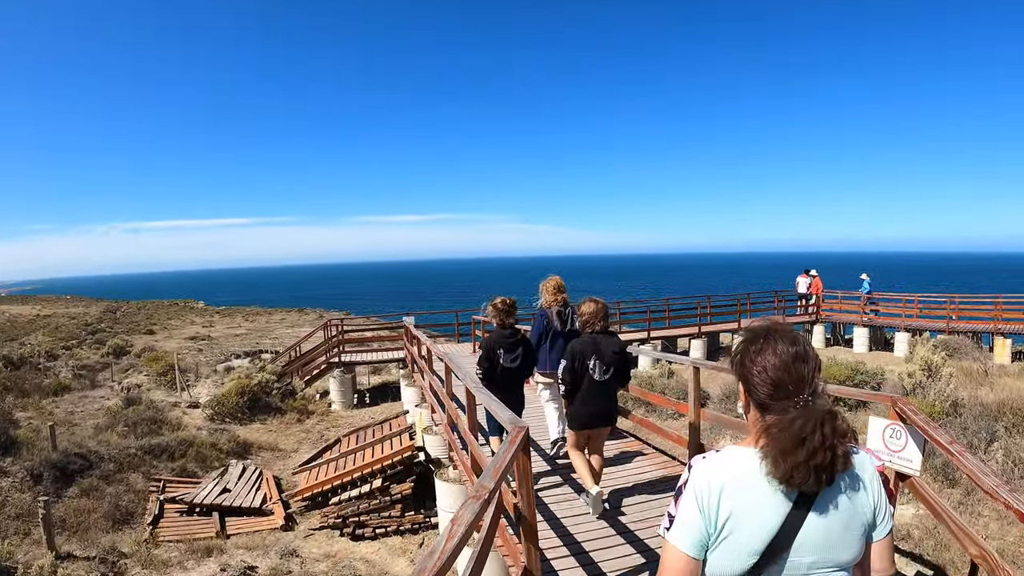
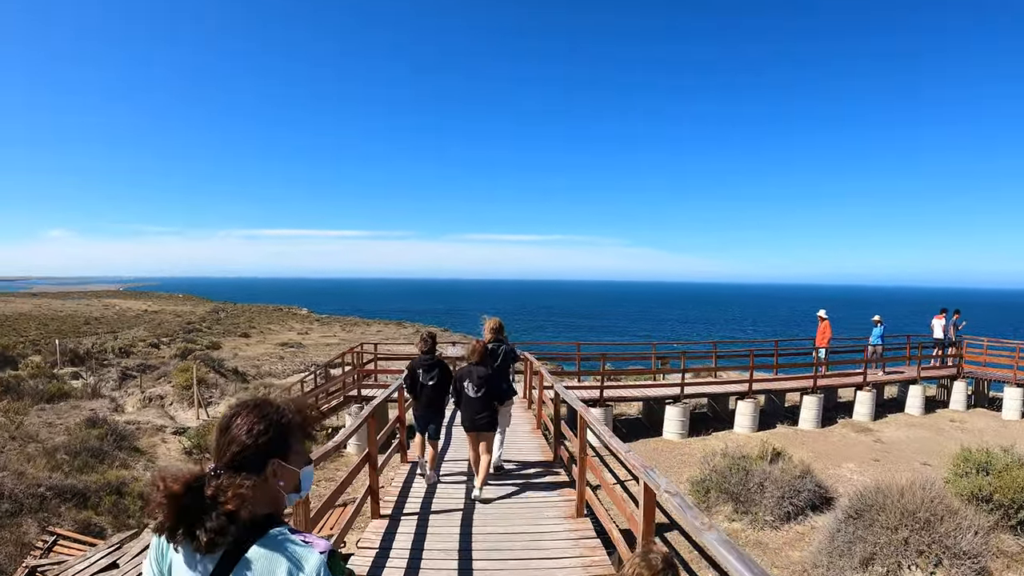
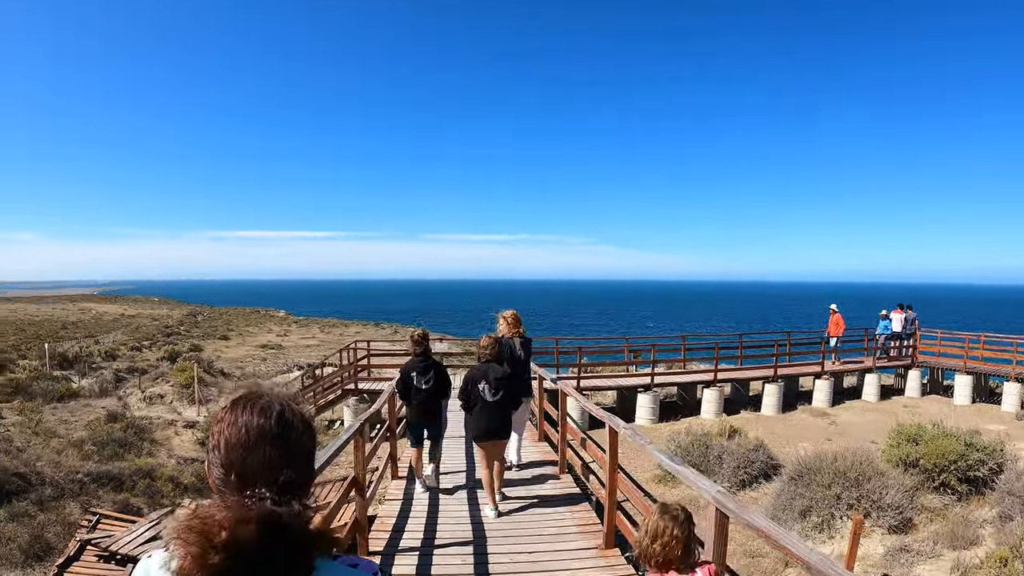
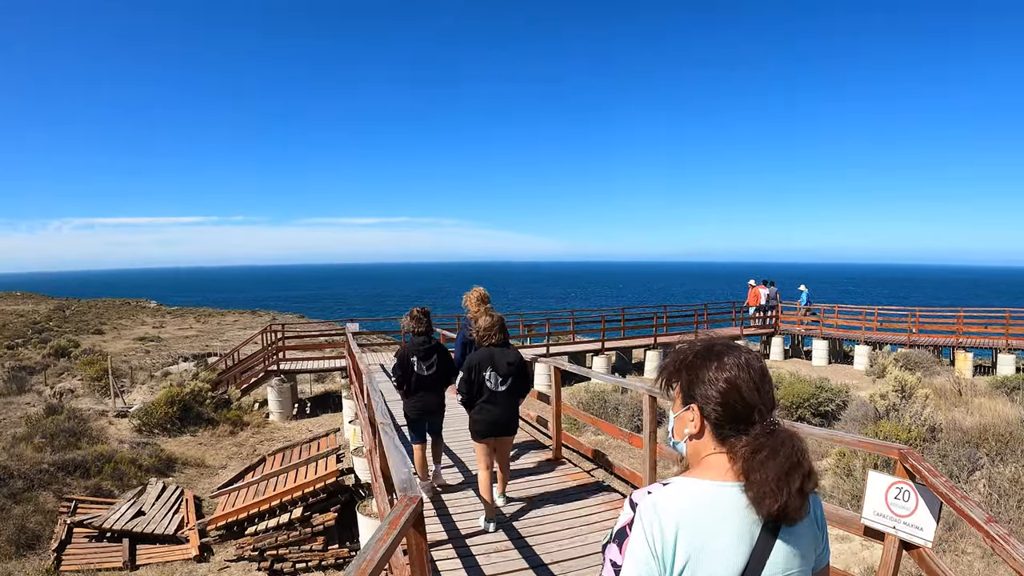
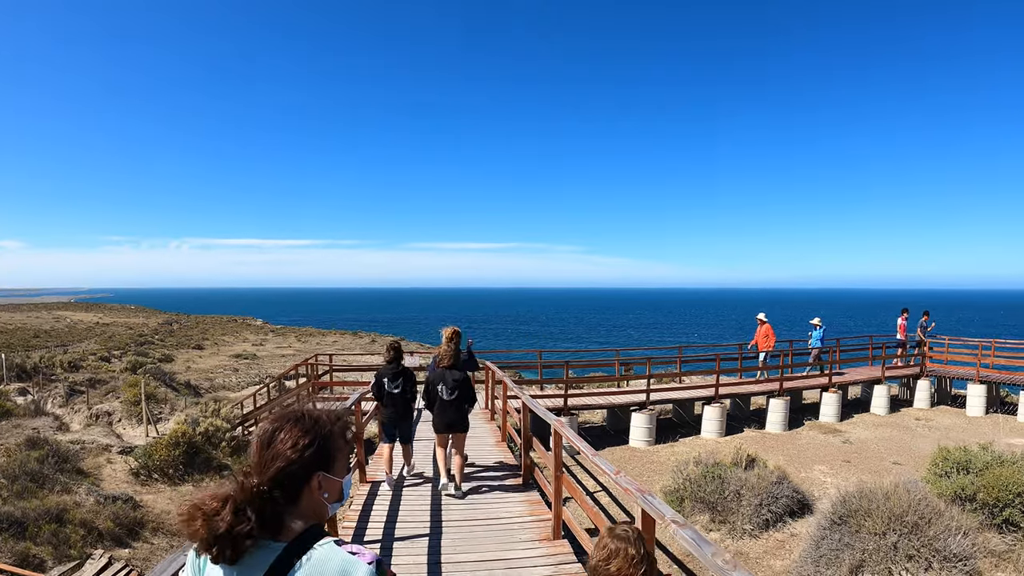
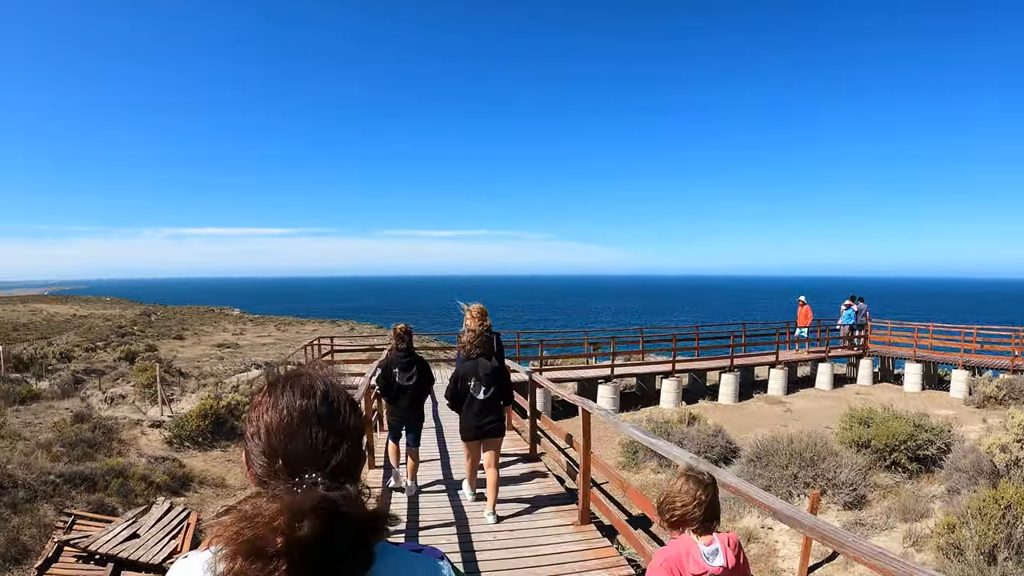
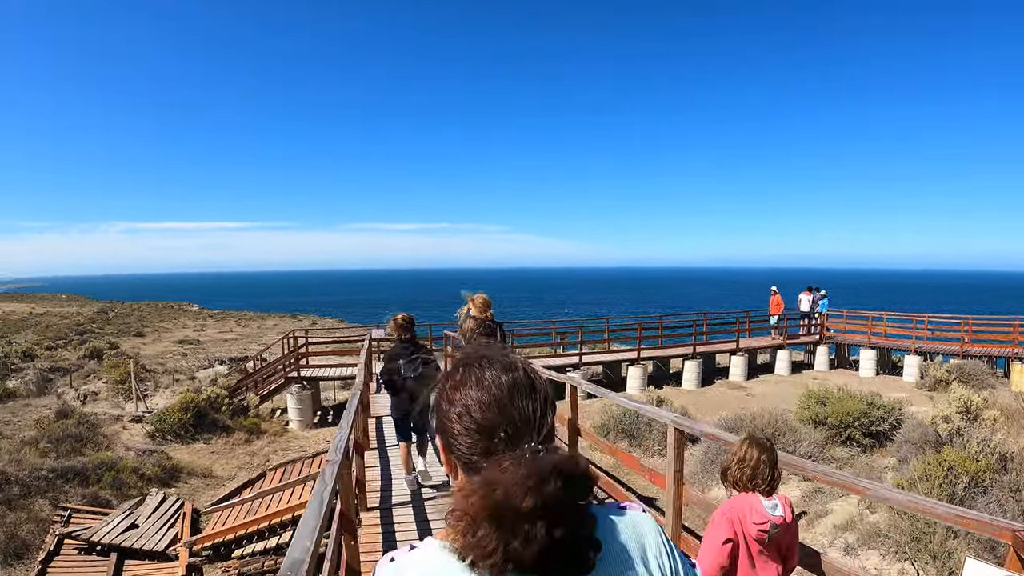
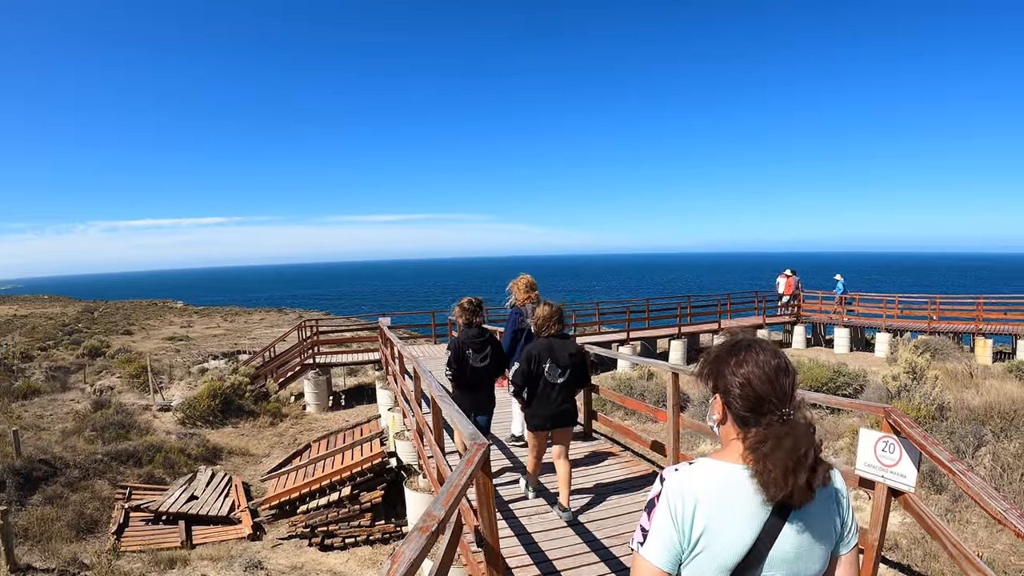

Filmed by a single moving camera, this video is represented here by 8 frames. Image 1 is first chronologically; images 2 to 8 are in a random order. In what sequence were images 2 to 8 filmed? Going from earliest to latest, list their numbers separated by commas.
8, 4, 7, 6, 3, 2, 5
